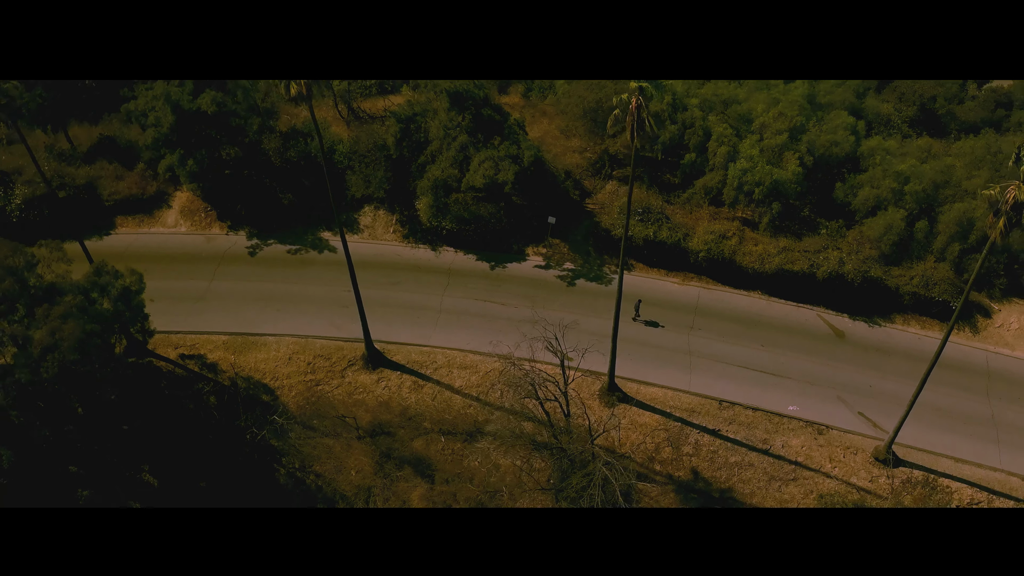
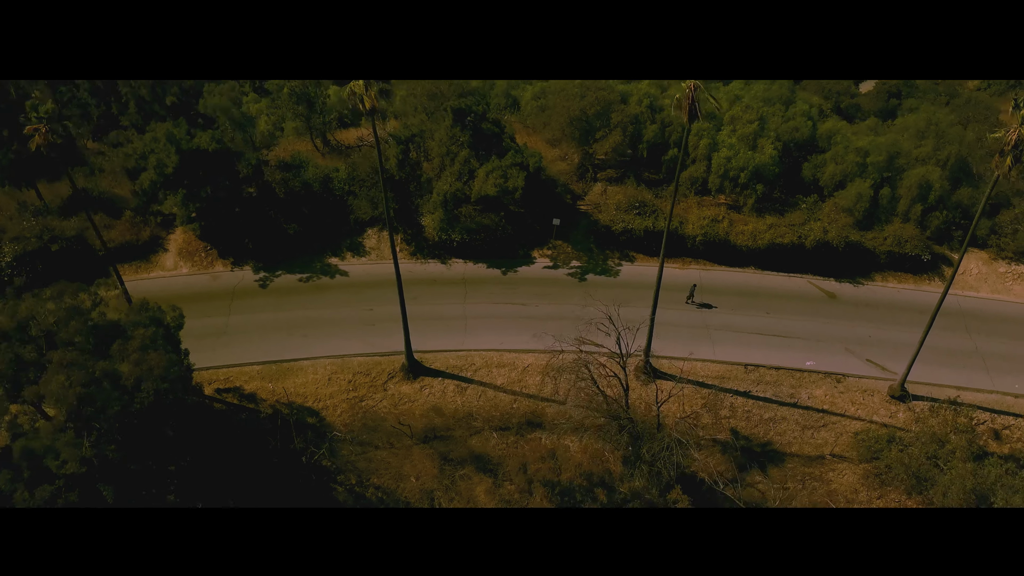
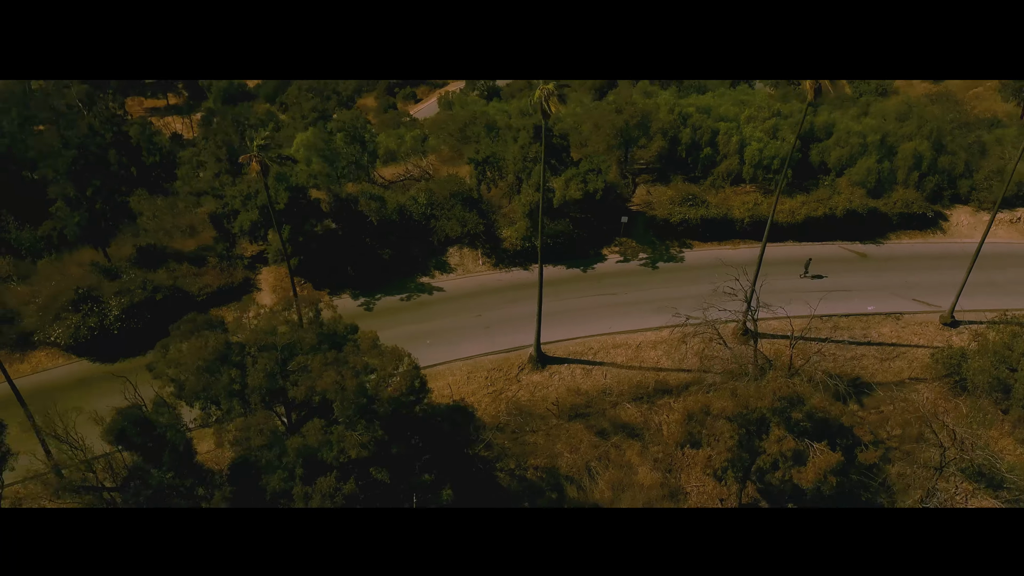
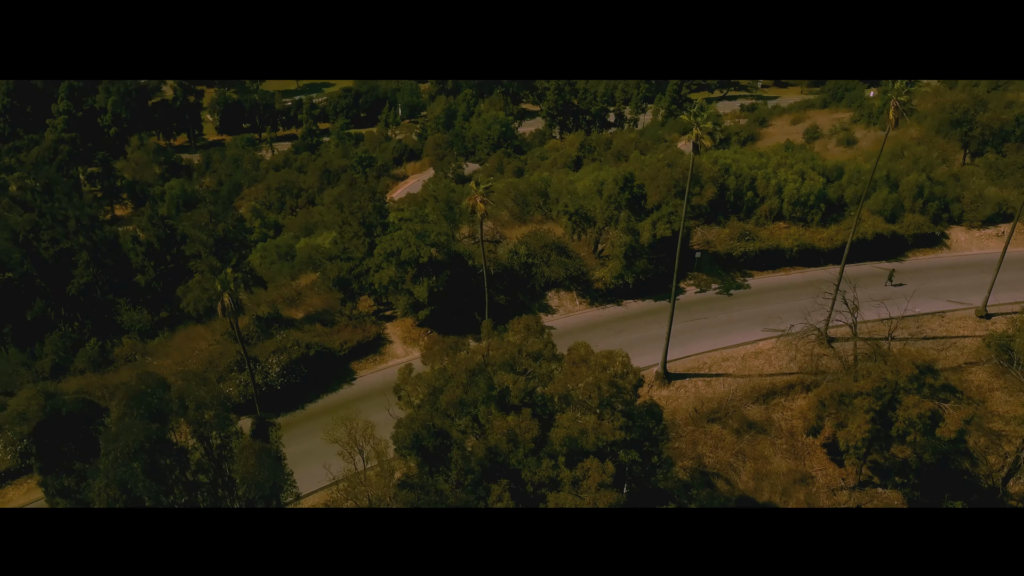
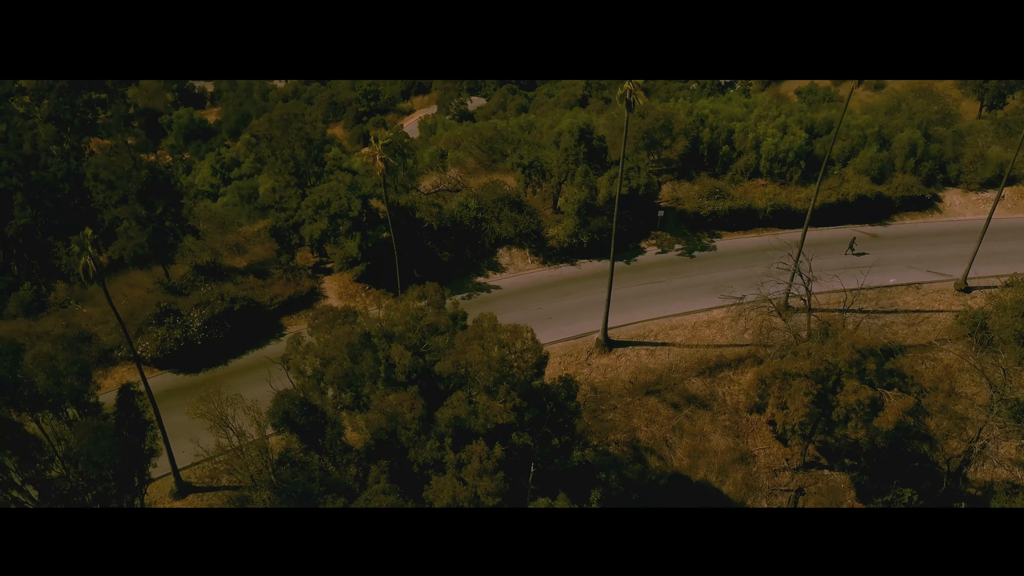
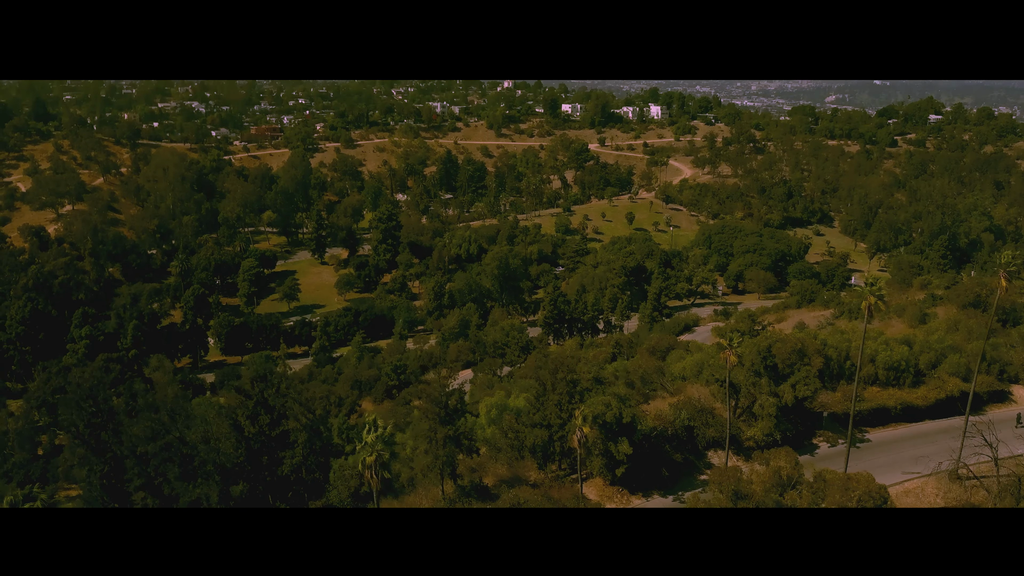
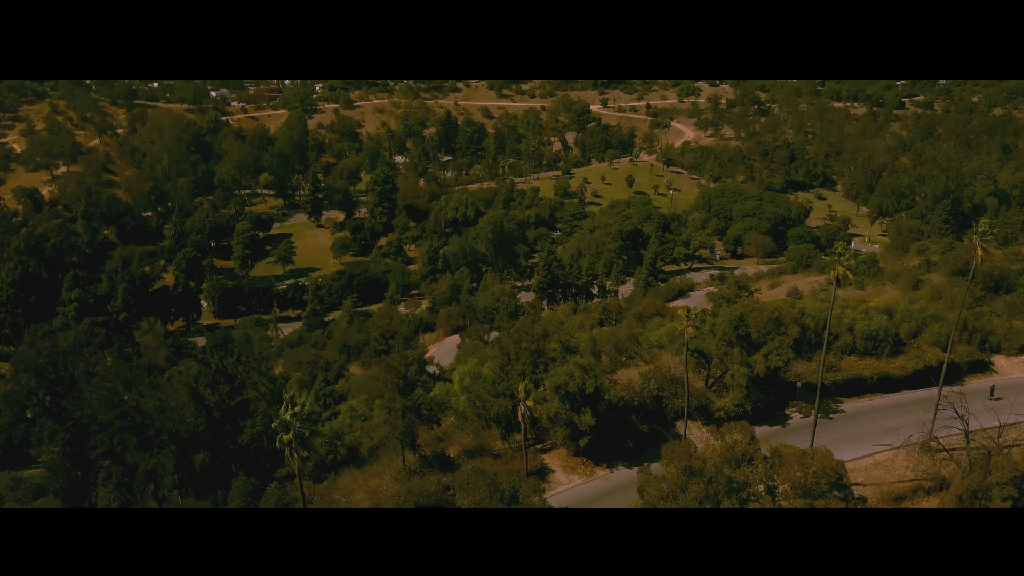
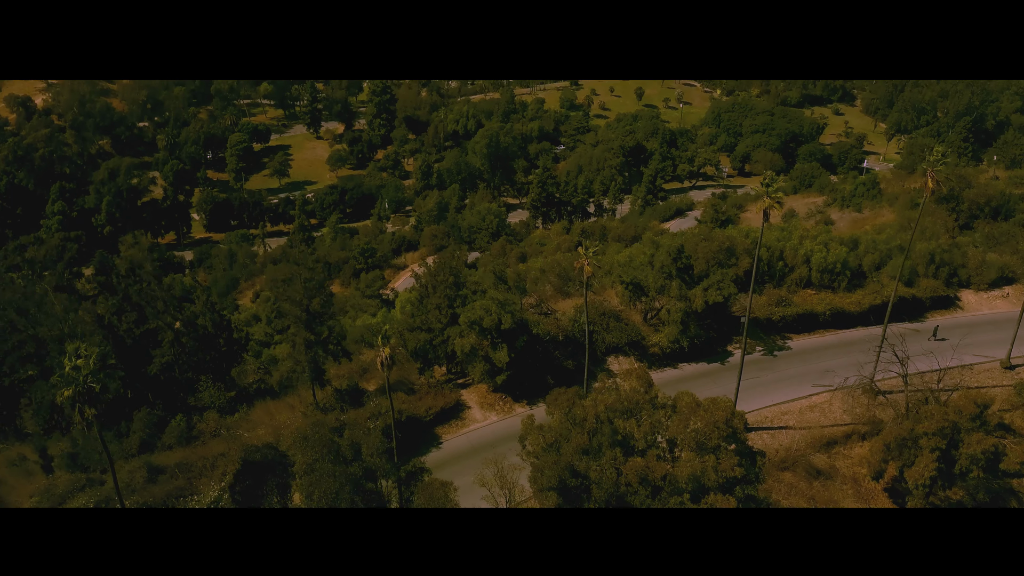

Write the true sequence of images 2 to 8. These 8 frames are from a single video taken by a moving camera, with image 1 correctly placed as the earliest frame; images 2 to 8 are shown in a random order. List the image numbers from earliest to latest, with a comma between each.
2, 3, 5, 4, 8, 7, 6
